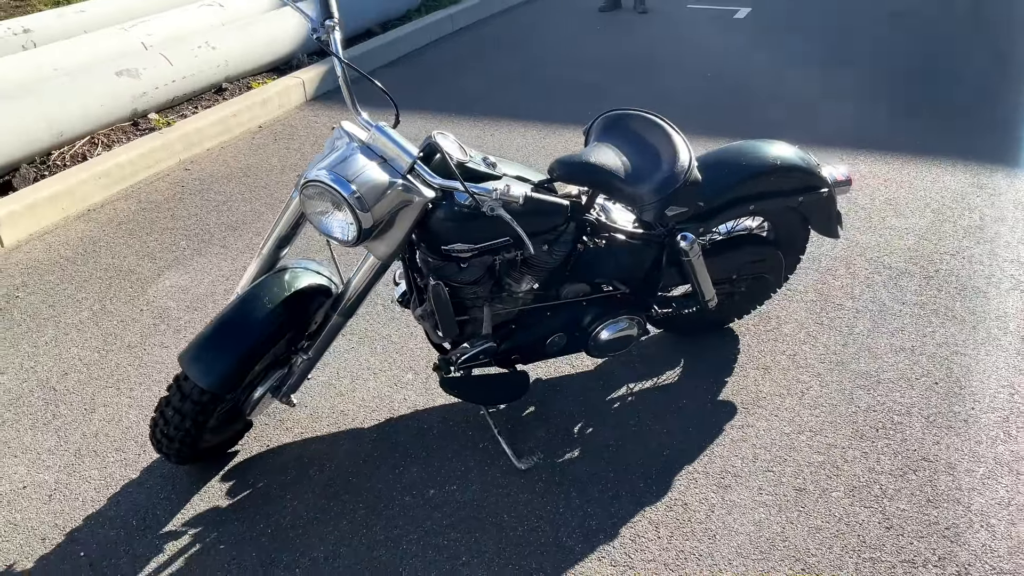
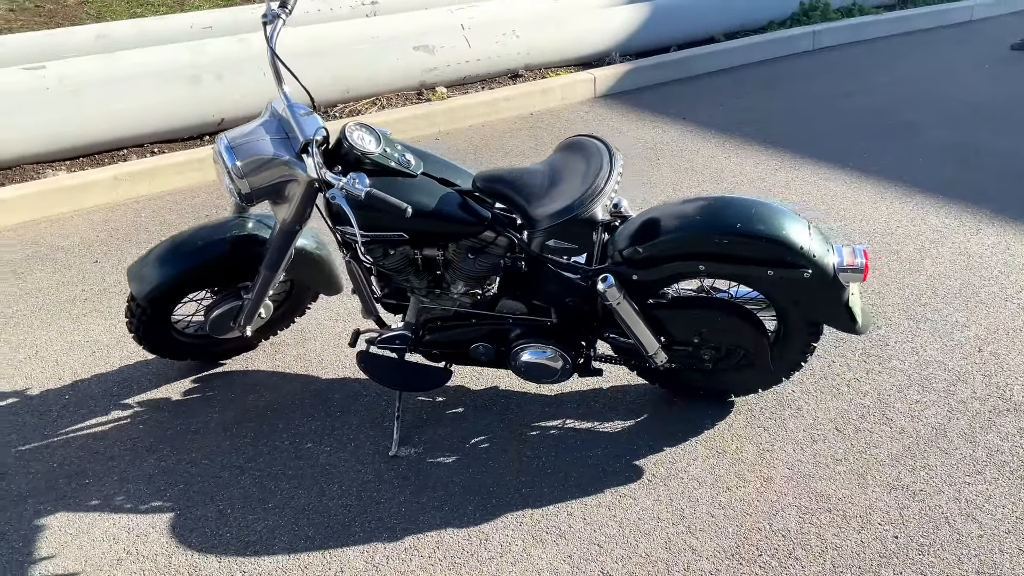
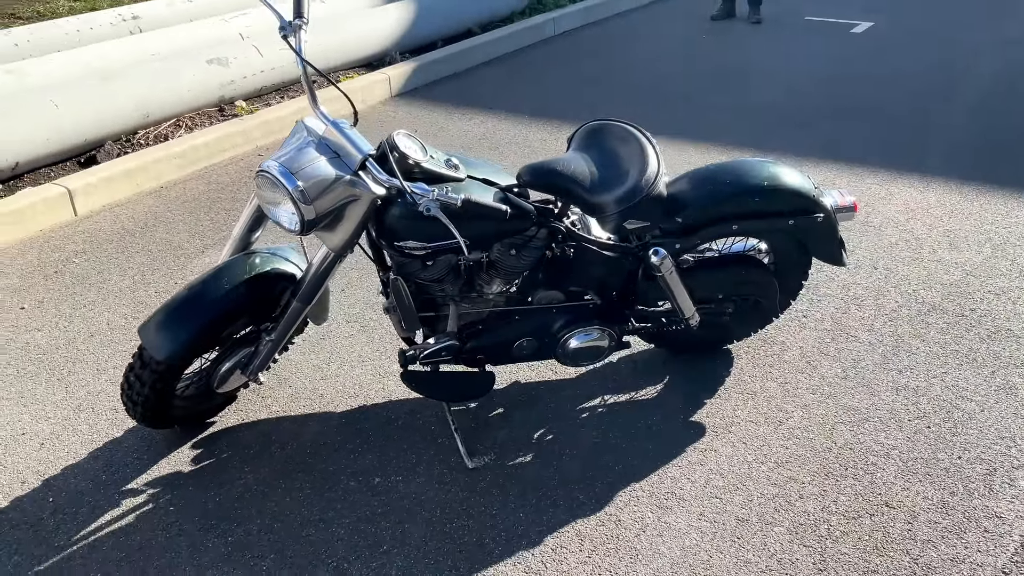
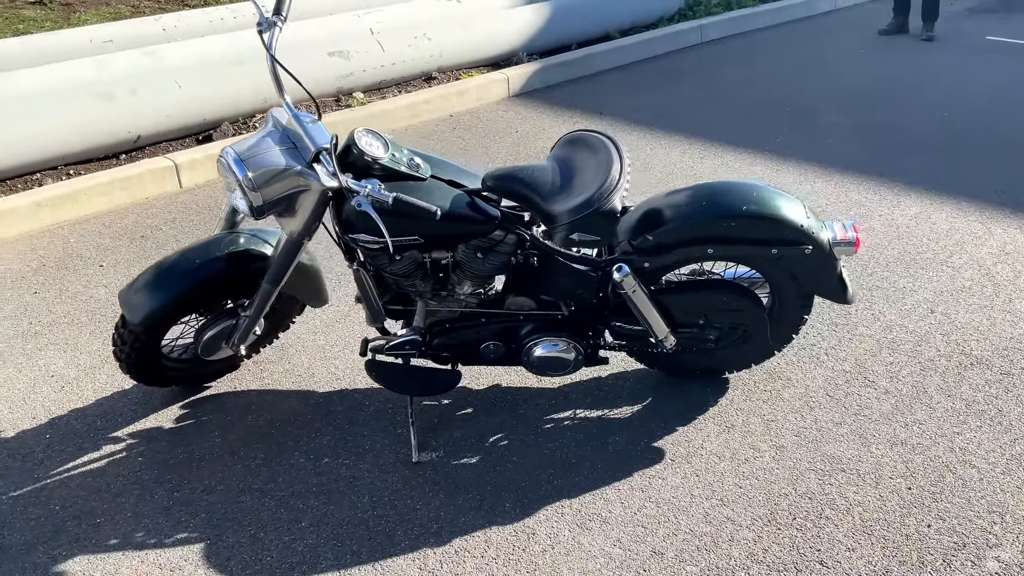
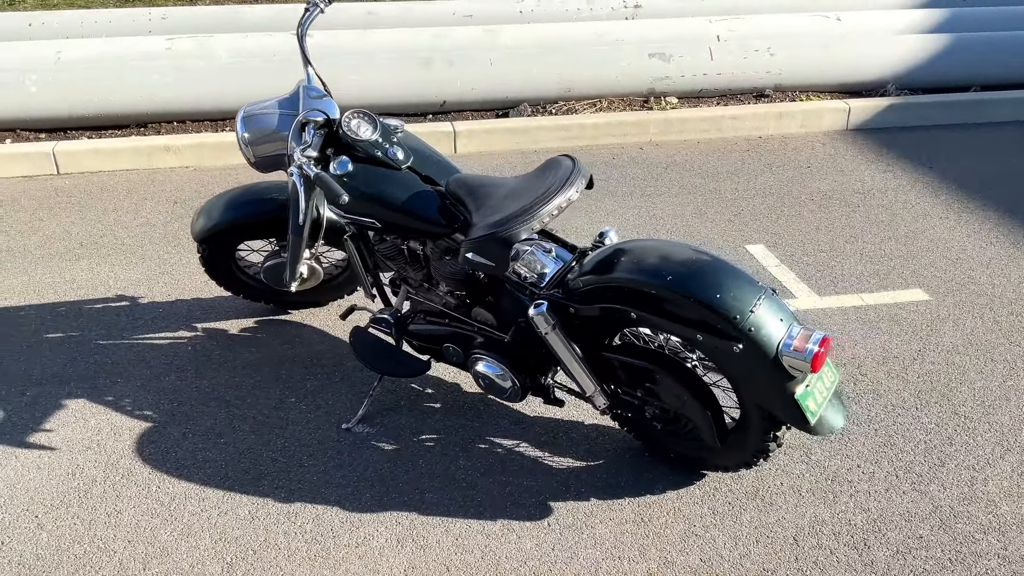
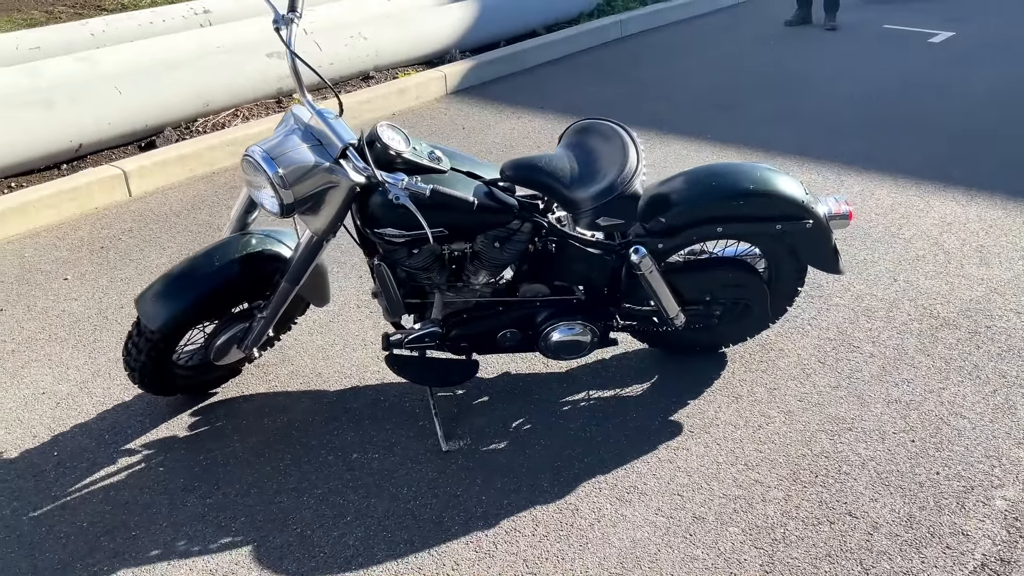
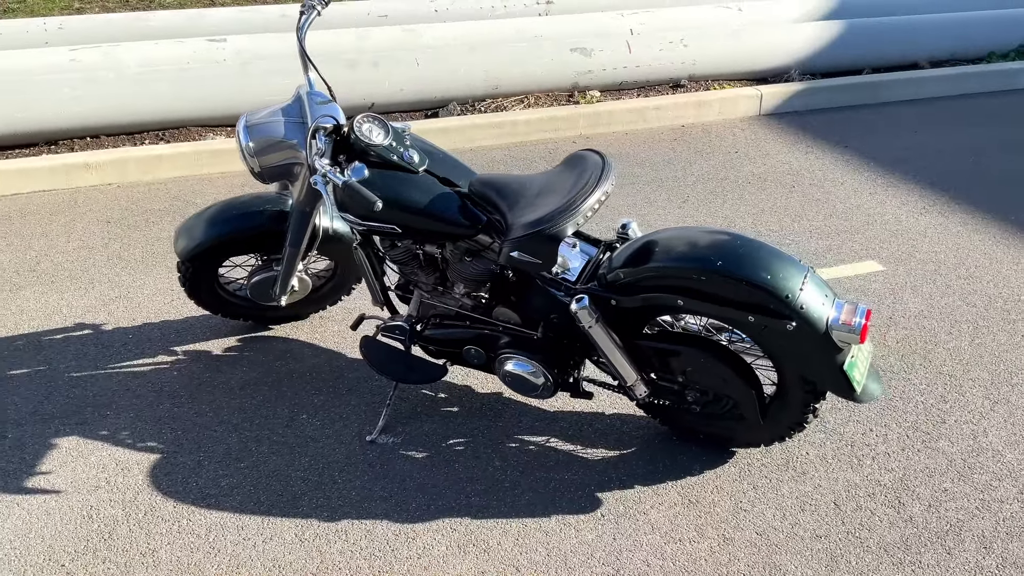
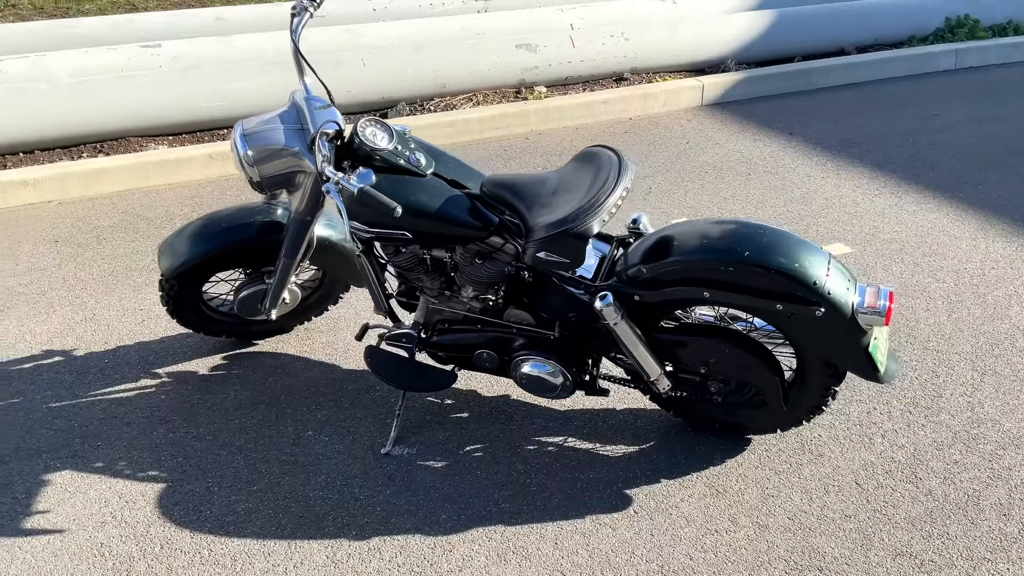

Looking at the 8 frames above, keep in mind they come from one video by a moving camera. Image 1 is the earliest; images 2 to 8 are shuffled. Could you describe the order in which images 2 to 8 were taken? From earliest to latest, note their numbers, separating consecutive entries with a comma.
3, 6, 4, 2, 8, 7, 5
